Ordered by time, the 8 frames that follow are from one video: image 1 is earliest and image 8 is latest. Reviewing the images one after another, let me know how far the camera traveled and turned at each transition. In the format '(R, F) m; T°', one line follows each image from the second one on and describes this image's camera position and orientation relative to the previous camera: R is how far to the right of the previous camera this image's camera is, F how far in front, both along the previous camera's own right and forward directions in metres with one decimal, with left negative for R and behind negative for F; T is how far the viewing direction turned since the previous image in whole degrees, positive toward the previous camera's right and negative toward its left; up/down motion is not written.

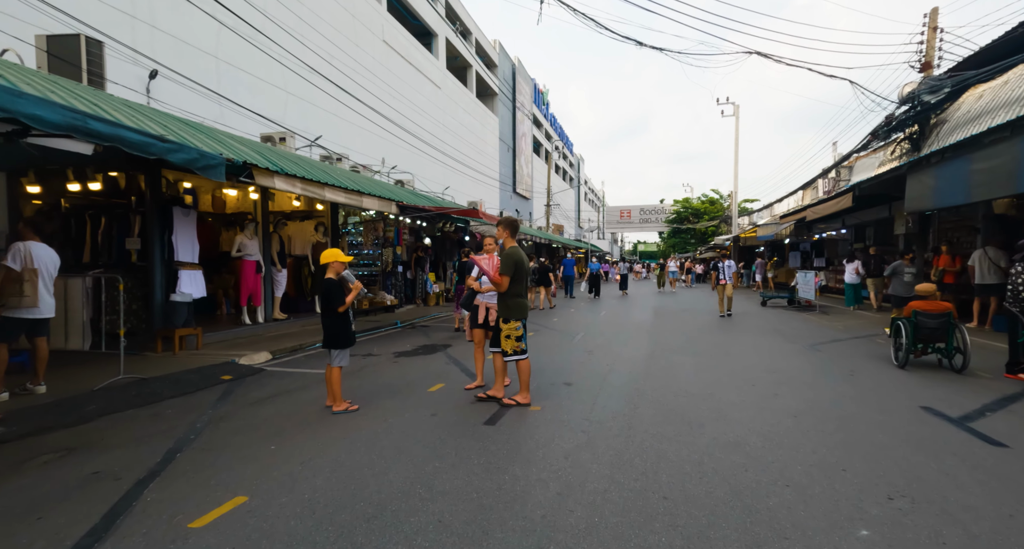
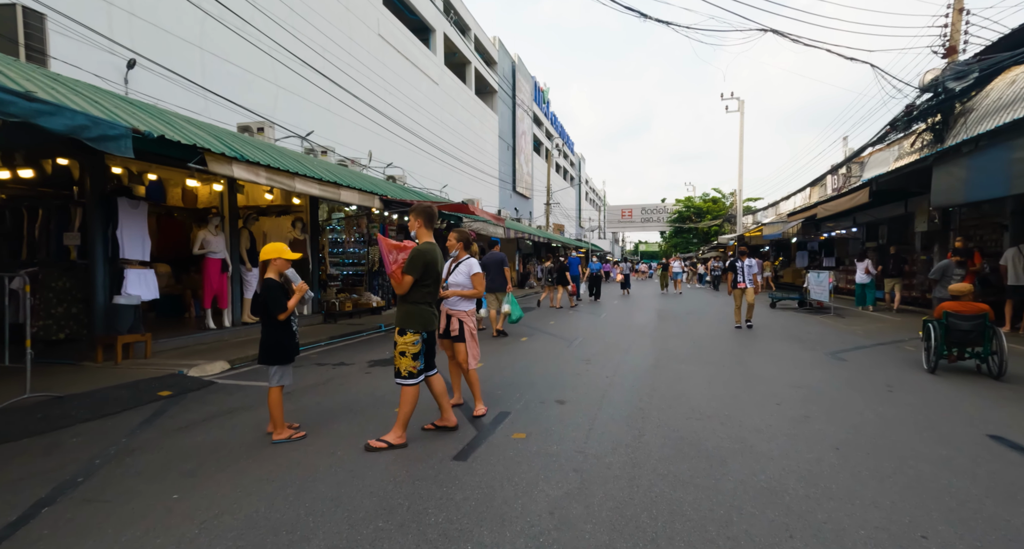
(+0.2, +0.8) m; 0°
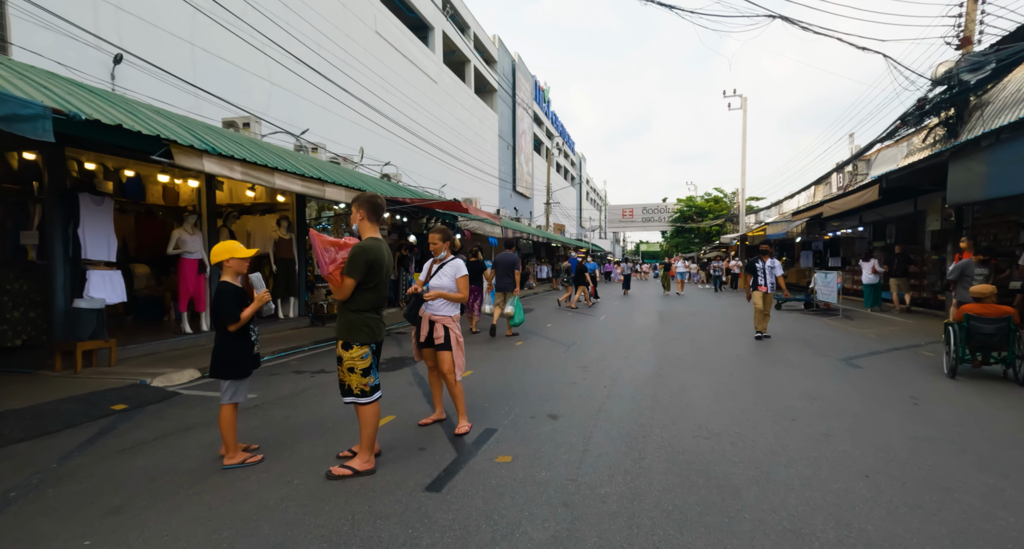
(+0.1, +0.4) m; 0°
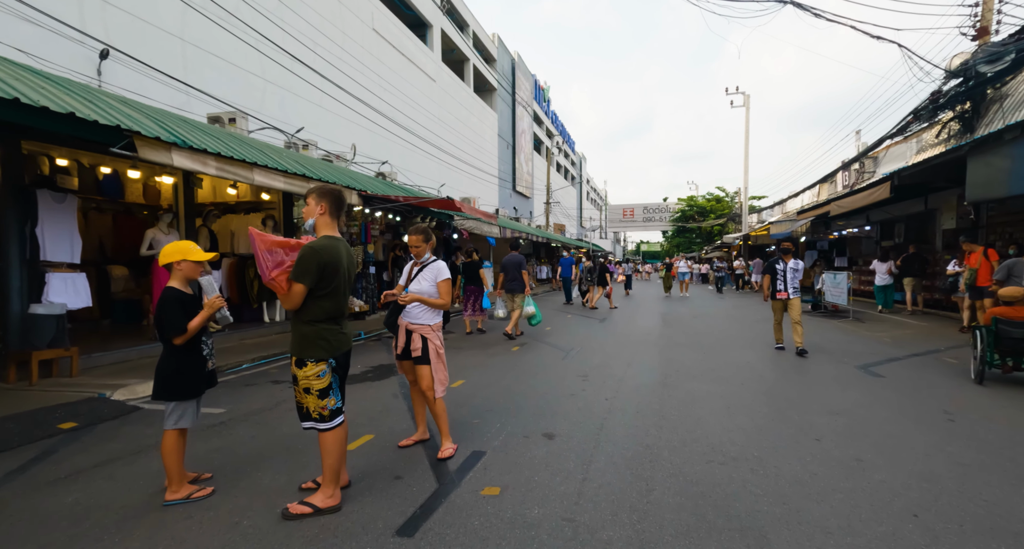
(+0.1, +0.4) m; 0°
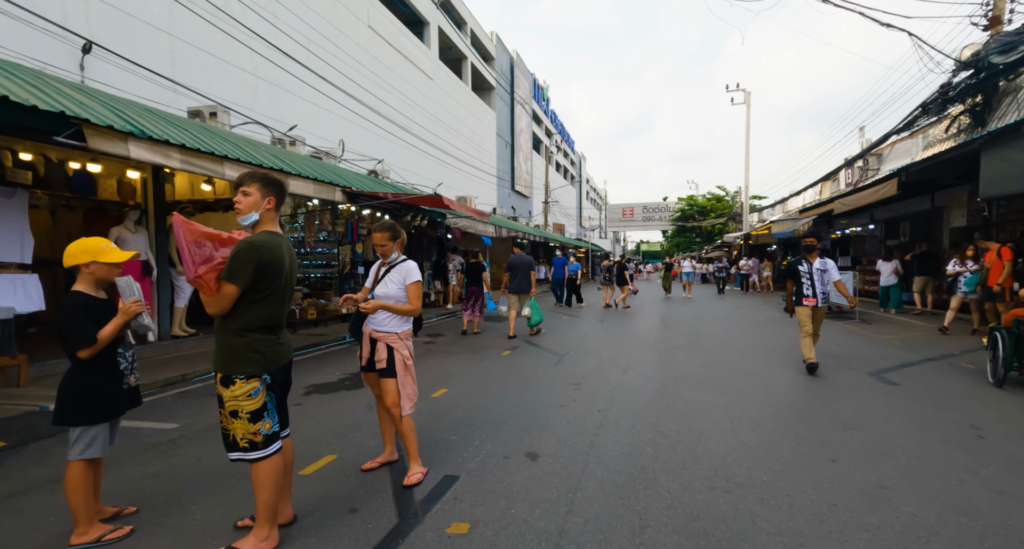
(+0.2, +0.4) m; 0°
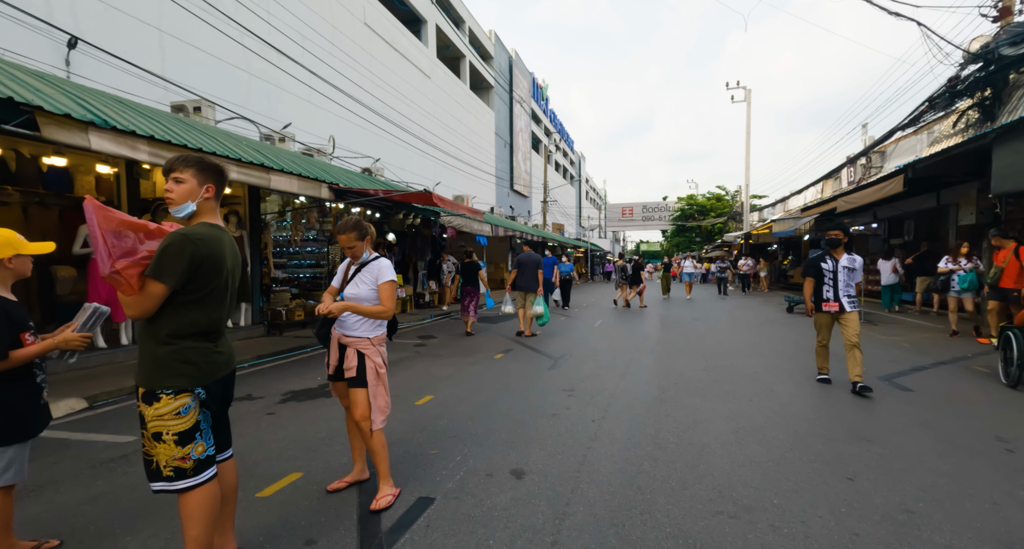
(+0.1, +0.3) m; 0°
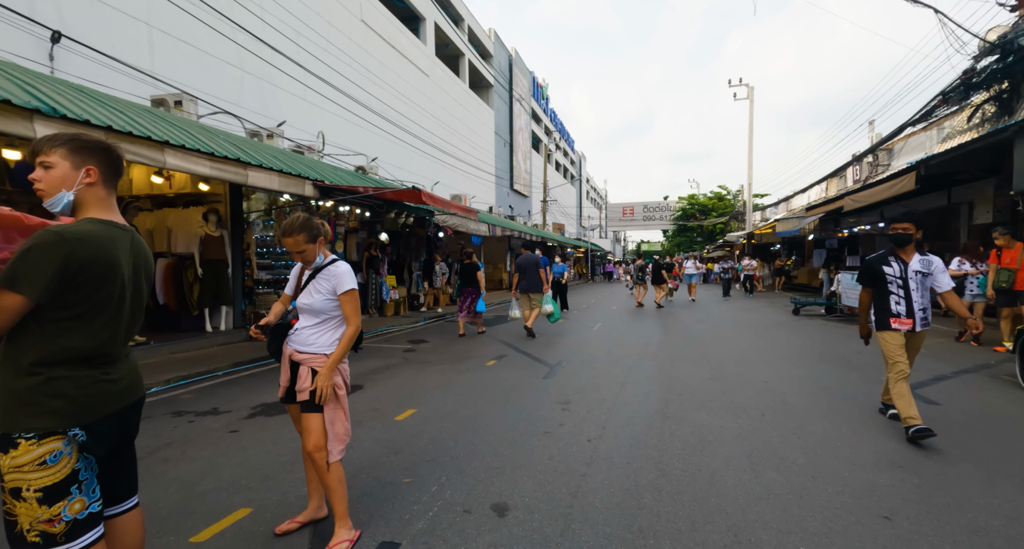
(+0.1, +0.4) m; 0°
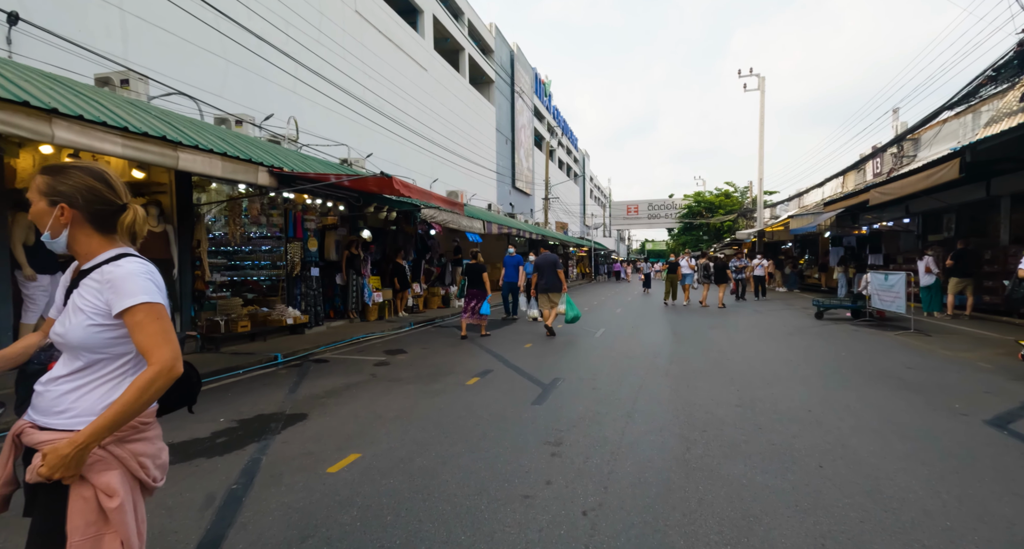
(+0.2, +1.1) m; 0°
